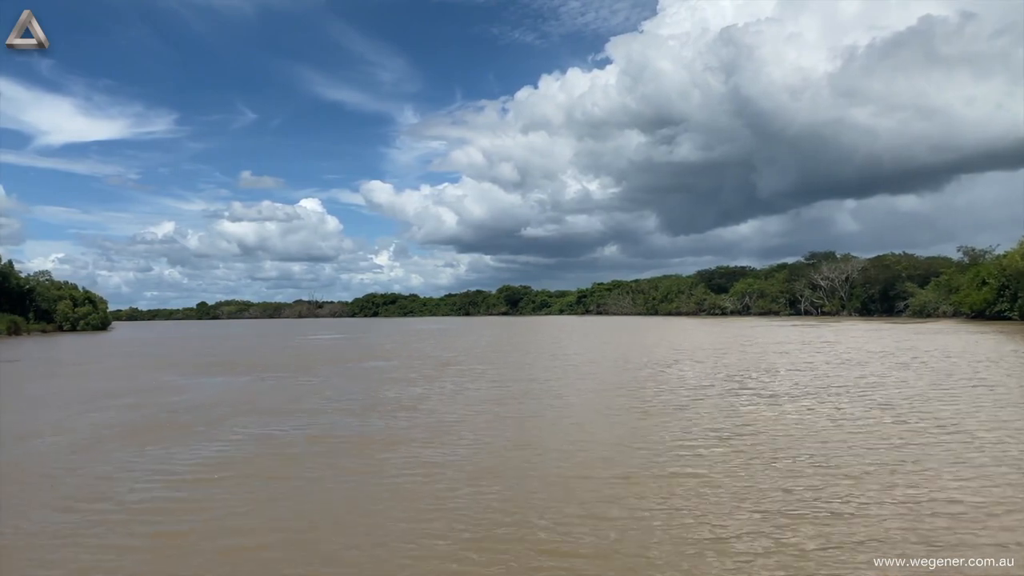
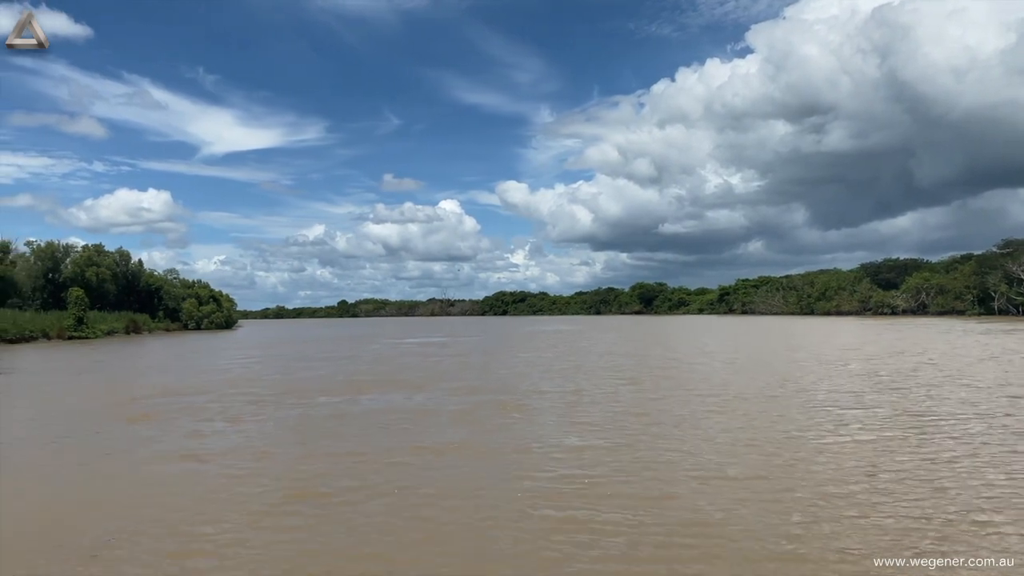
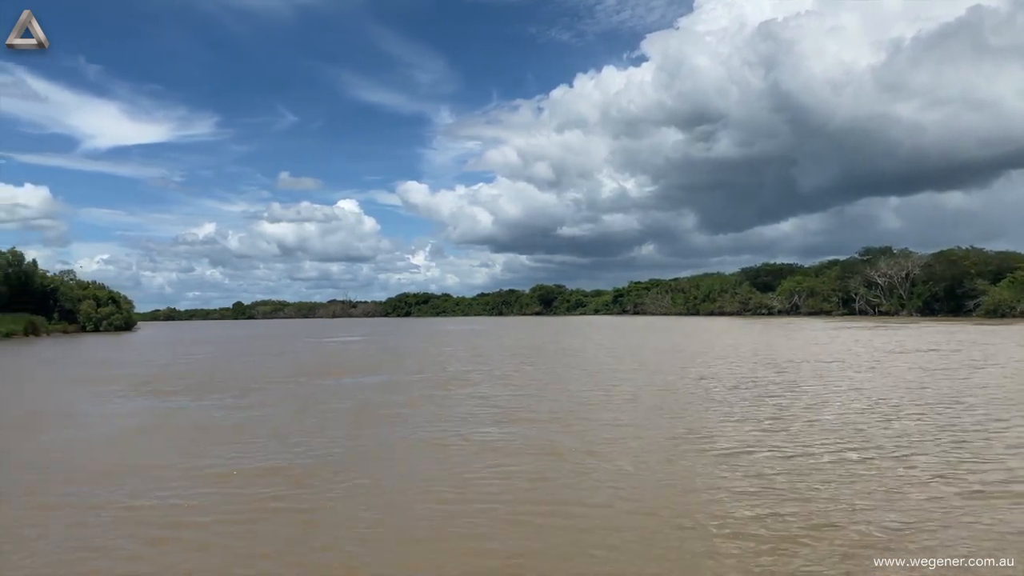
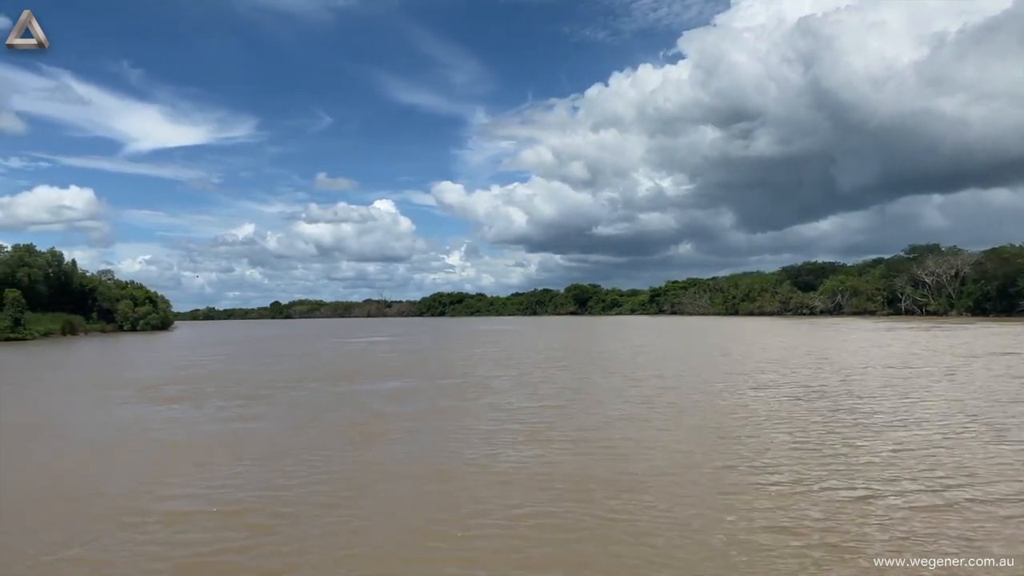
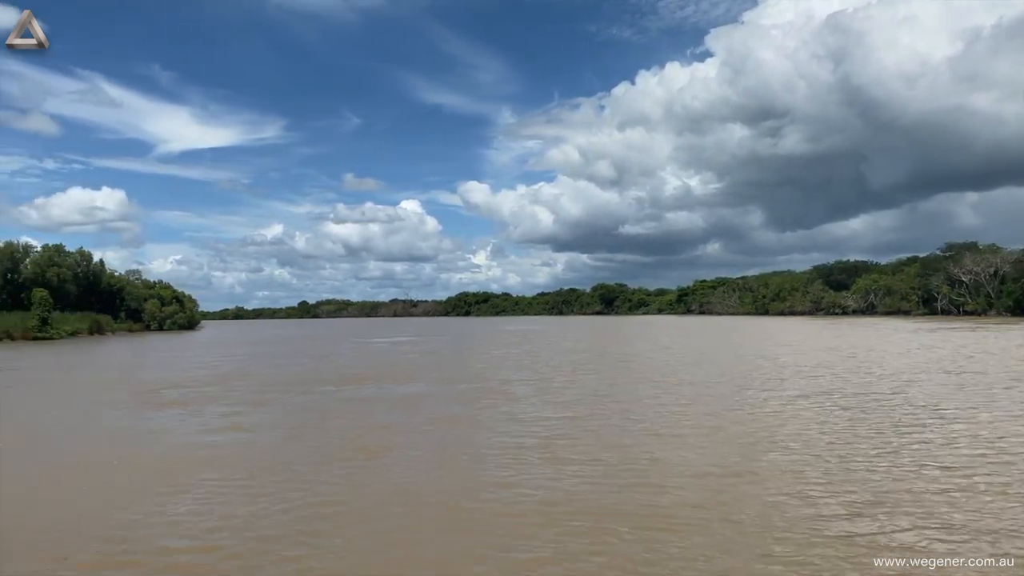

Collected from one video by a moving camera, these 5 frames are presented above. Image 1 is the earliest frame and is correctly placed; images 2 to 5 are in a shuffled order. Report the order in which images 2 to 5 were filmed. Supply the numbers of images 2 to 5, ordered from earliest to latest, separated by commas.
3, 4, 5, 2
